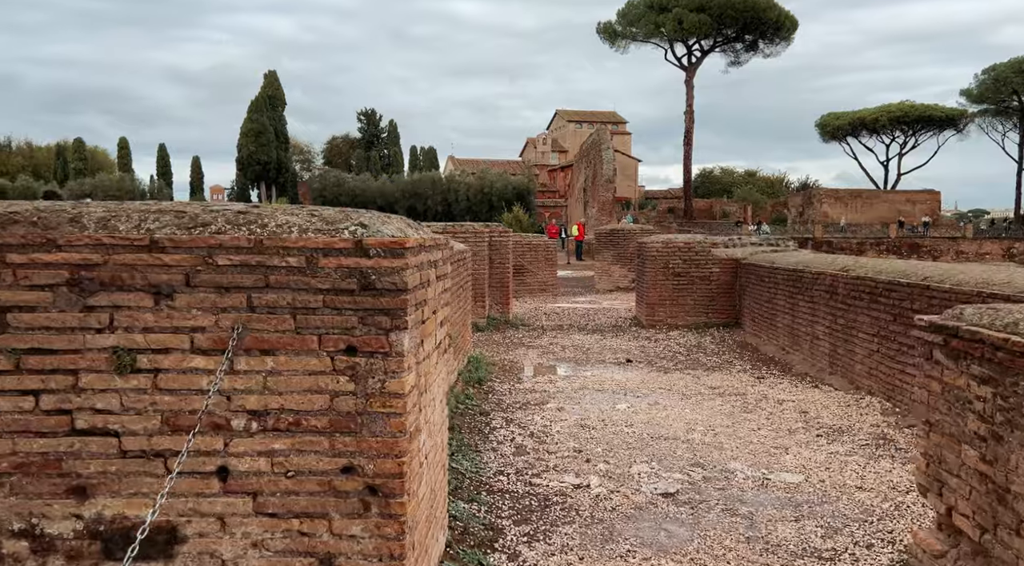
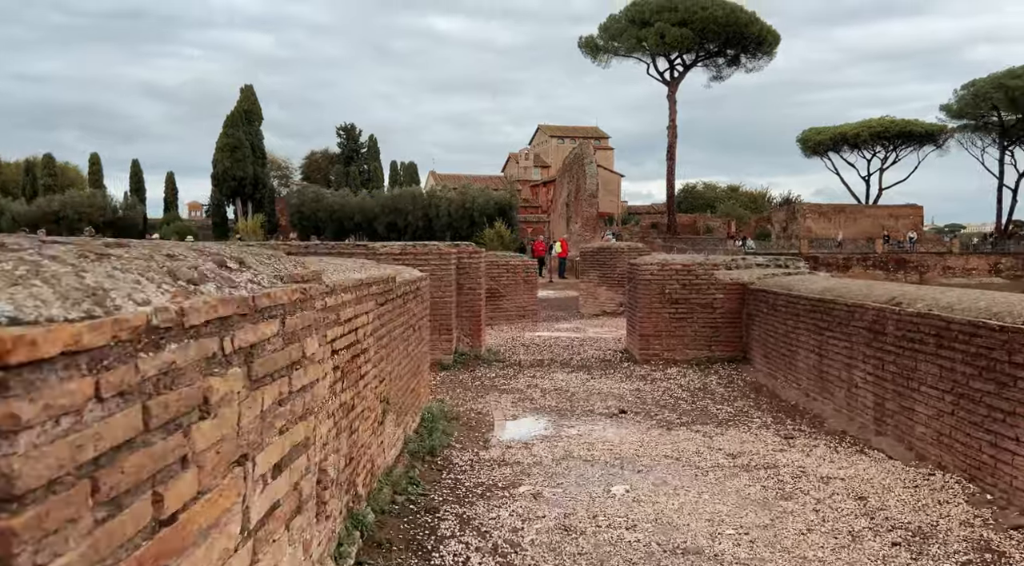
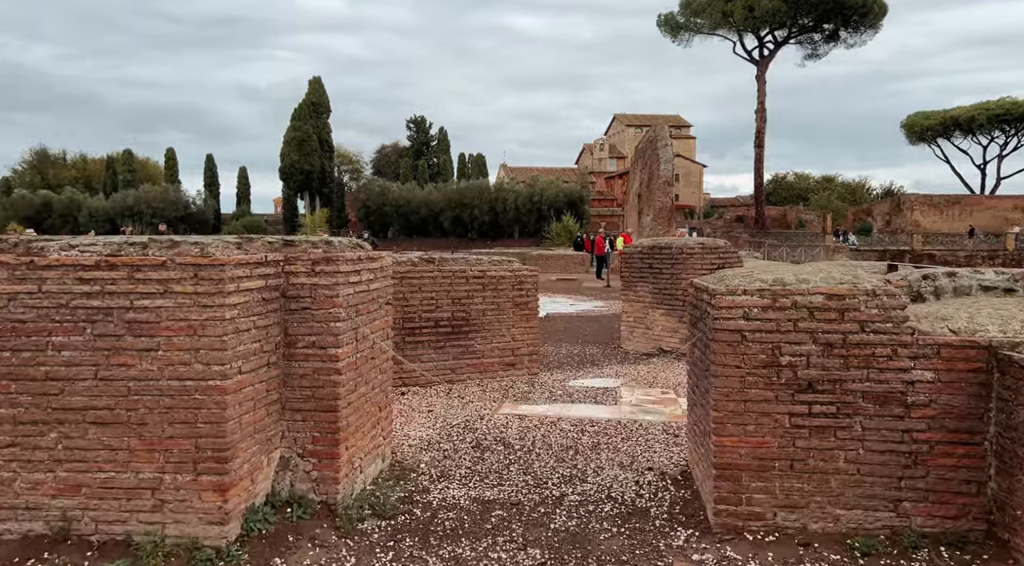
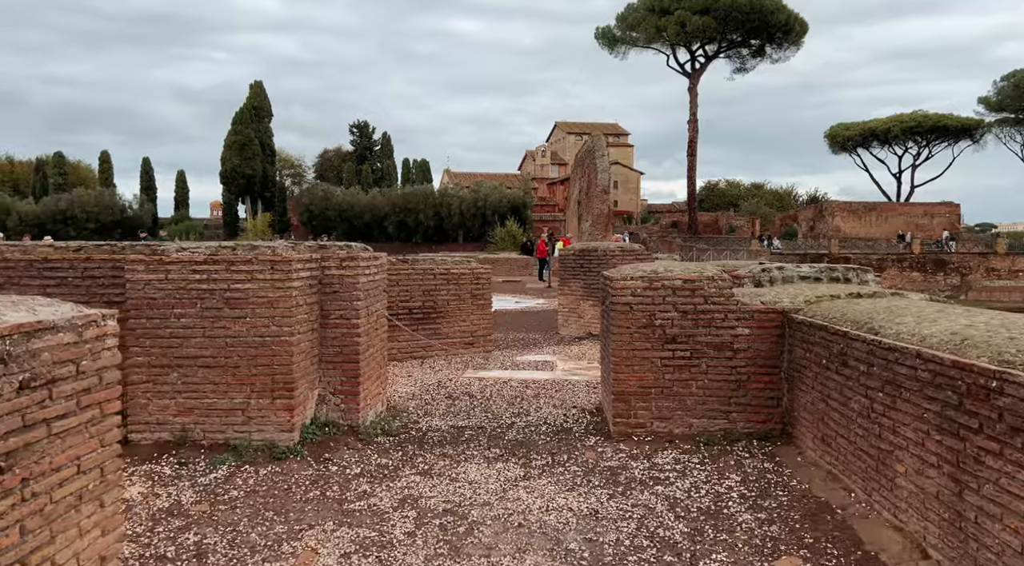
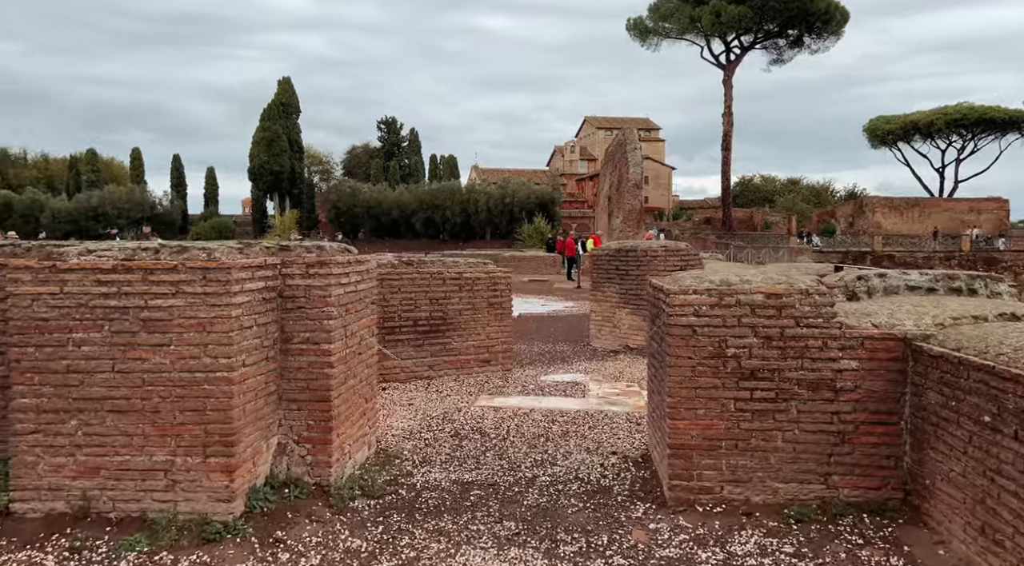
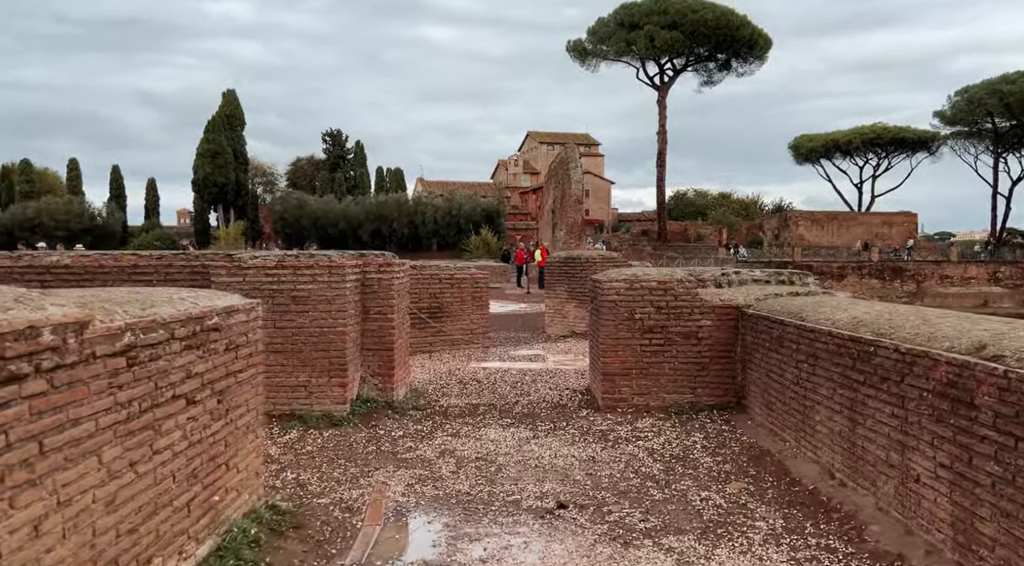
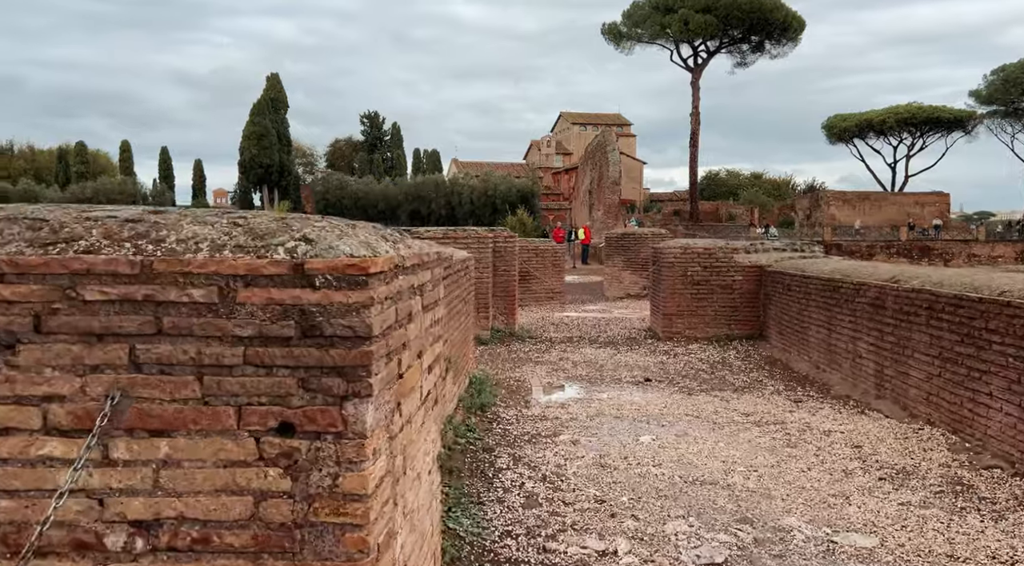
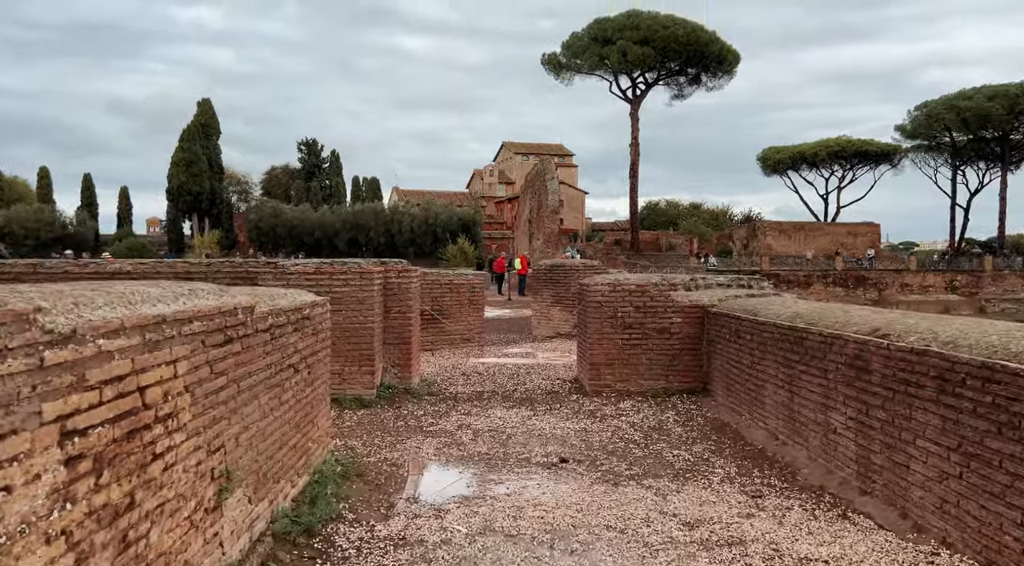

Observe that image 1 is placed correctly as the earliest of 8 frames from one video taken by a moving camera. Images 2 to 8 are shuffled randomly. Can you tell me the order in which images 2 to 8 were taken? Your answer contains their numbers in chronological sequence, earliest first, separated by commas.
7, 2, 8, 6, 4, 5, 3
